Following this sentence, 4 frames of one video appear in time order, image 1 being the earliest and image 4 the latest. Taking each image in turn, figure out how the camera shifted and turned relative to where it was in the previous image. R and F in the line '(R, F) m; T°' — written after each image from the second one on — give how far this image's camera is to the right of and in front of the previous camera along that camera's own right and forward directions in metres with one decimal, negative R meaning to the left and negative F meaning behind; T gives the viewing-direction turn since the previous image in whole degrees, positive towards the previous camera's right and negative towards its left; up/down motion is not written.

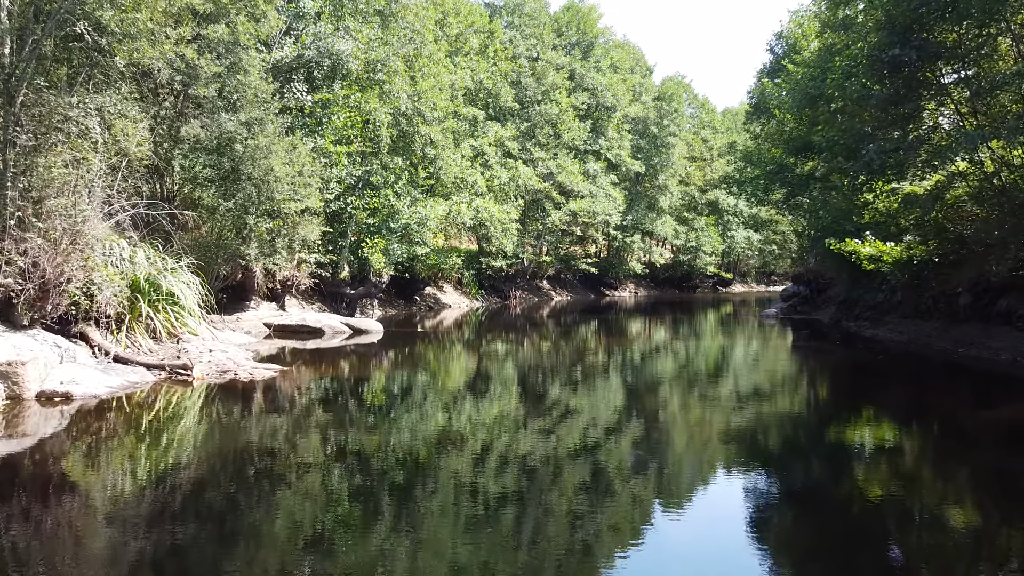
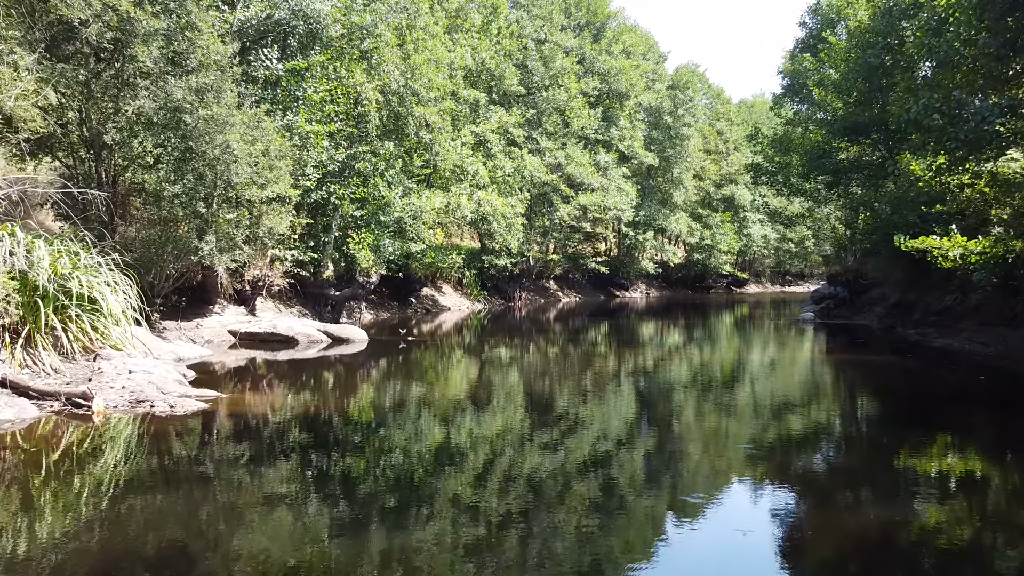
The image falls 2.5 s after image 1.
(-0.1, +3.0) m; 0°
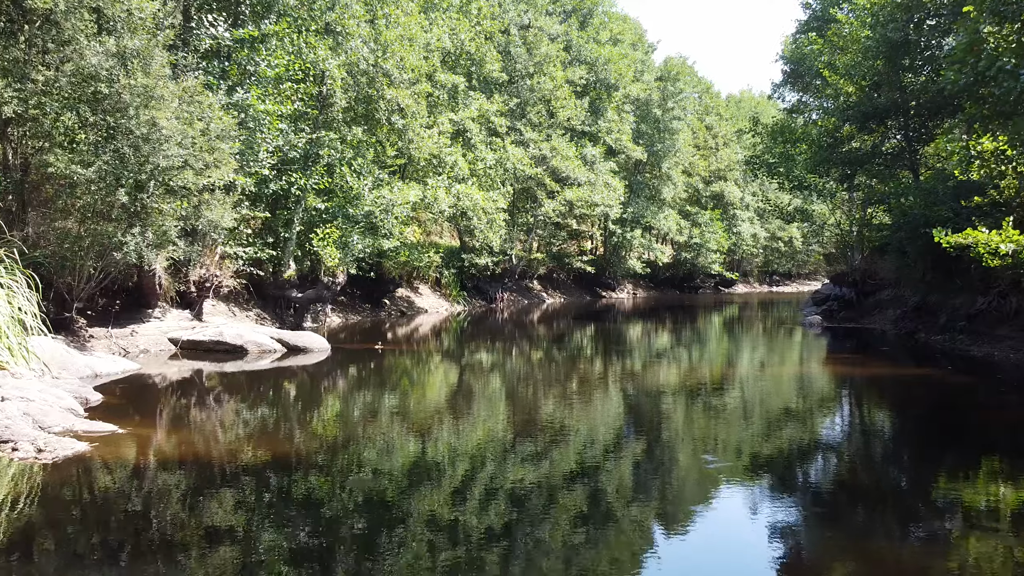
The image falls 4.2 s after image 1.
(0.0, +2.1) m; +2°
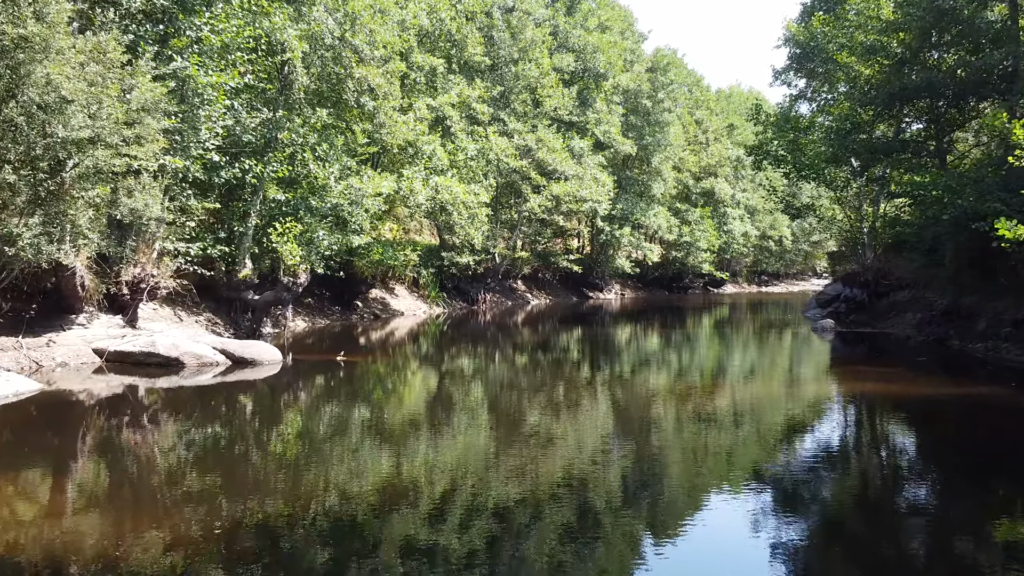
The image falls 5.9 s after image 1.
(0.0, +2.1) m; +2°
